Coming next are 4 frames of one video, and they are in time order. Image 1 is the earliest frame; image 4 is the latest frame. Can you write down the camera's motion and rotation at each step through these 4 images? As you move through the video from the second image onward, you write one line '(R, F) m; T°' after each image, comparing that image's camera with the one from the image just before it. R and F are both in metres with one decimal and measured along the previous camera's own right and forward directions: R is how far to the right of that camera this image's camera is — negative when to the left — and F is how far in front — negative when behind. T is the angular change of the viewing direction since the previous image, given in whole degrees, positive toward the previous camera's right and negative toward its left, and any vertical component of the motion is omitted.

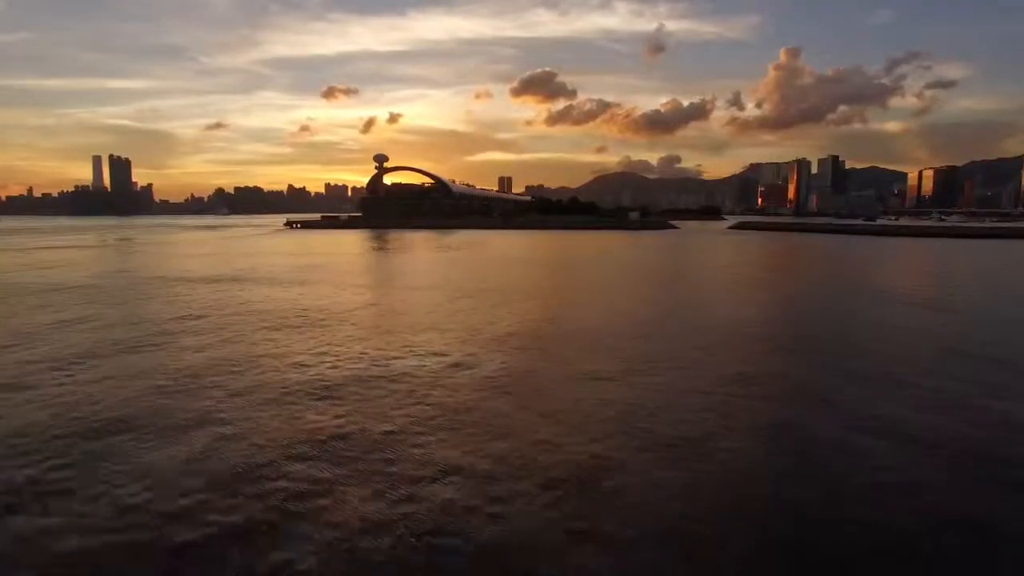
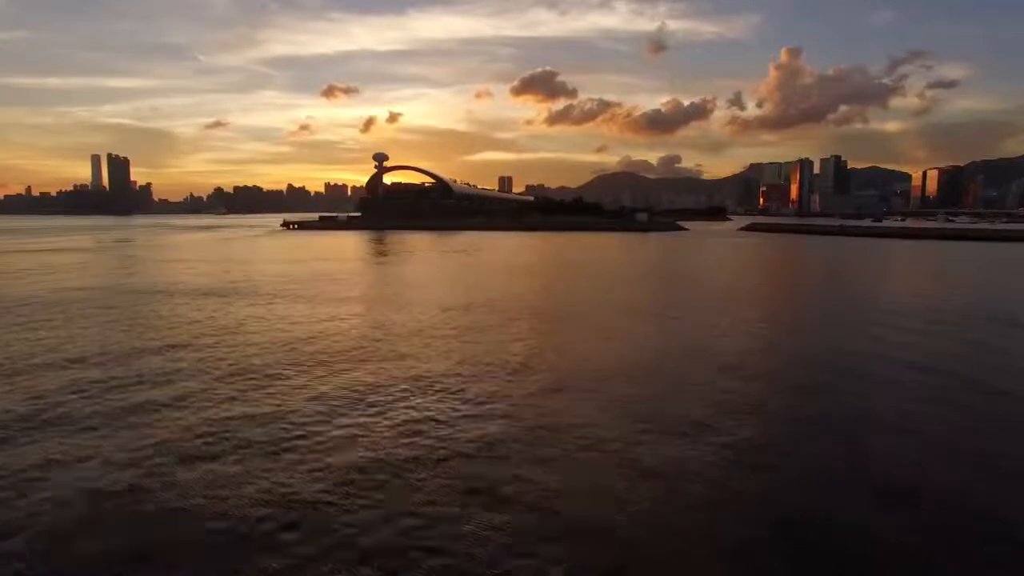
(-0.1, +0.5) m; 0°
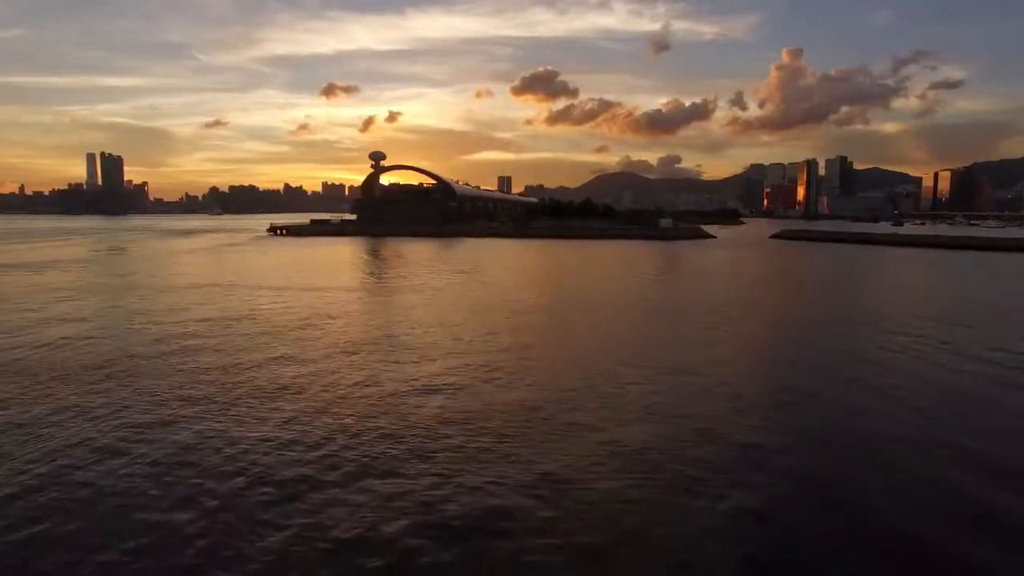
(-0.3, +1.6) m; 0°
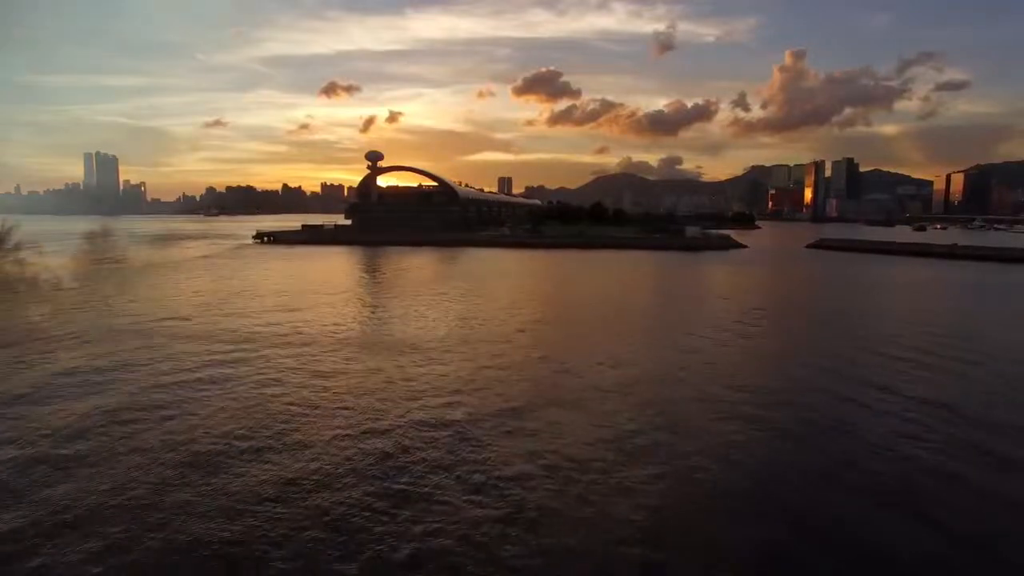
(-0.3, +1.5) m; 0°
